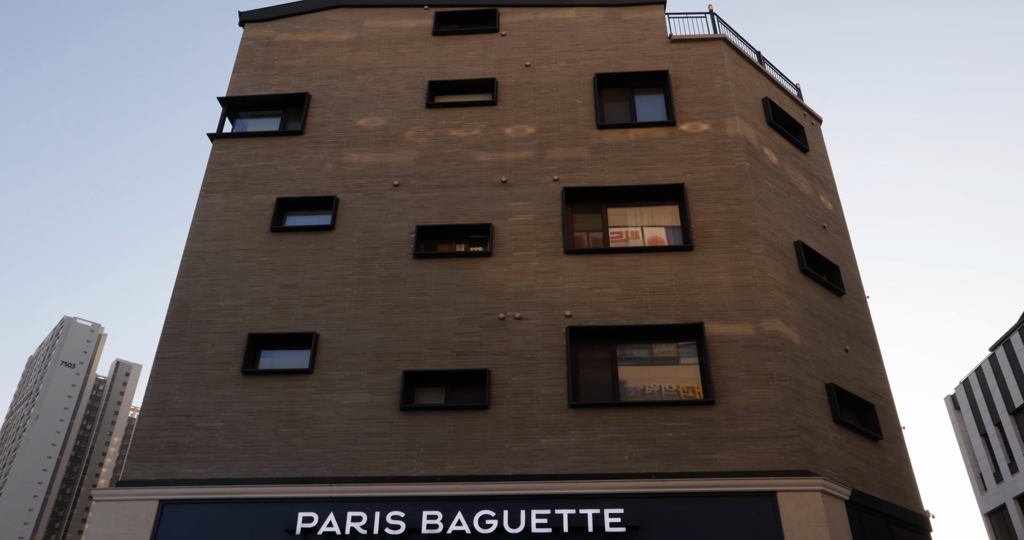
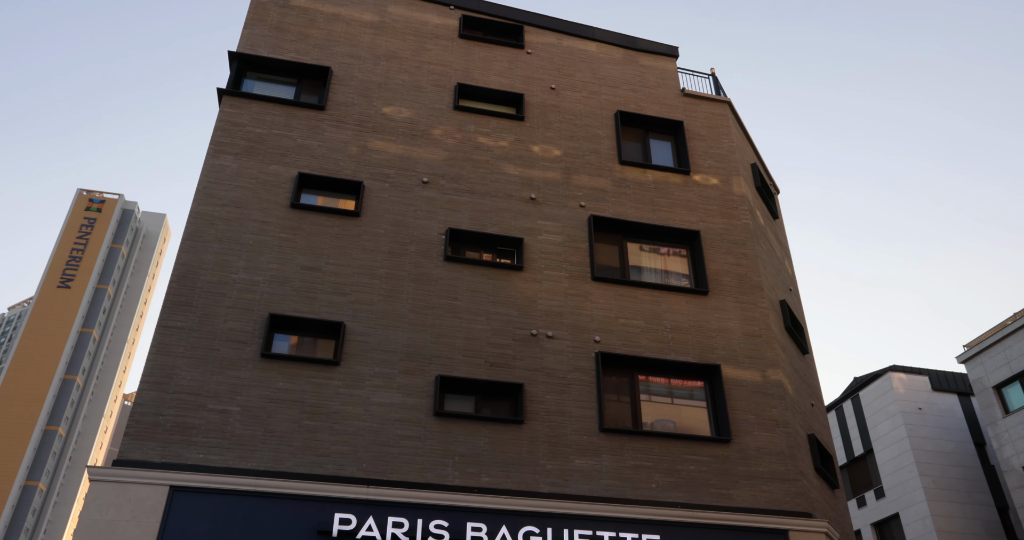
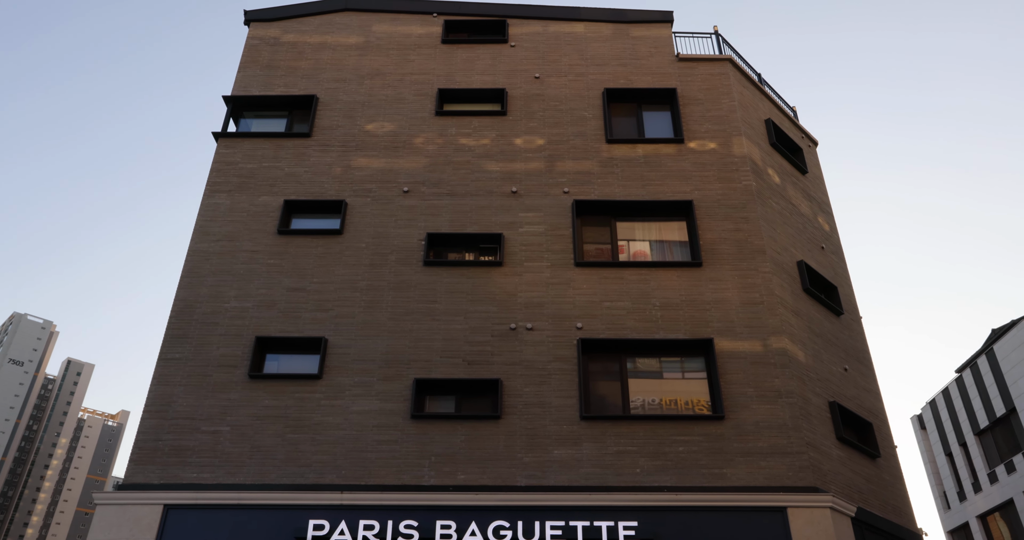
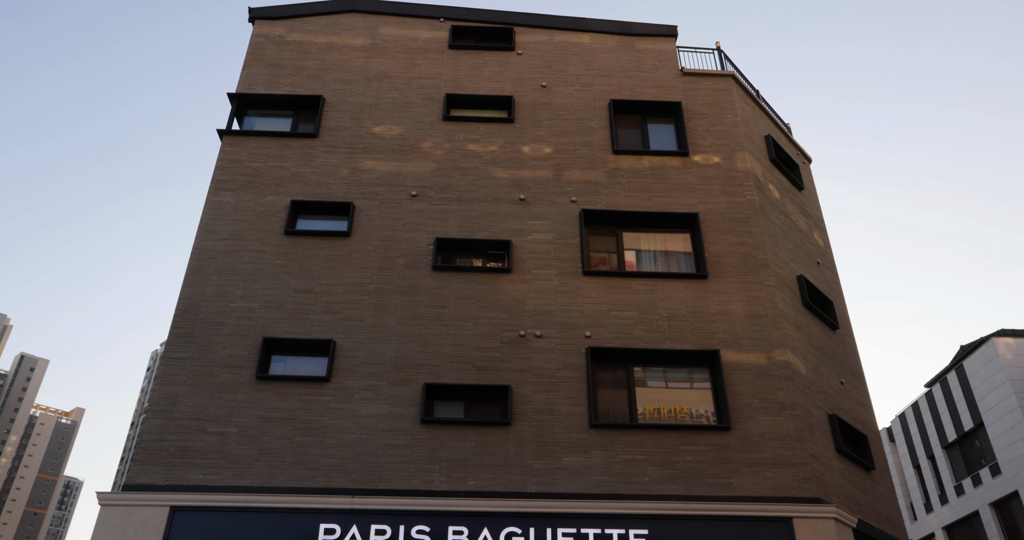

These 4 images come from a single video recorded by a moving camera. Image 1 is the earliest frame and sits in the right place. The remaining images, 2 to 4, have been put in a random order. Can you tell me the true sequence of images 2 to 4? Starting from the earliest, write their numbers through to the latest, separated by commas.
3, 4, 2
